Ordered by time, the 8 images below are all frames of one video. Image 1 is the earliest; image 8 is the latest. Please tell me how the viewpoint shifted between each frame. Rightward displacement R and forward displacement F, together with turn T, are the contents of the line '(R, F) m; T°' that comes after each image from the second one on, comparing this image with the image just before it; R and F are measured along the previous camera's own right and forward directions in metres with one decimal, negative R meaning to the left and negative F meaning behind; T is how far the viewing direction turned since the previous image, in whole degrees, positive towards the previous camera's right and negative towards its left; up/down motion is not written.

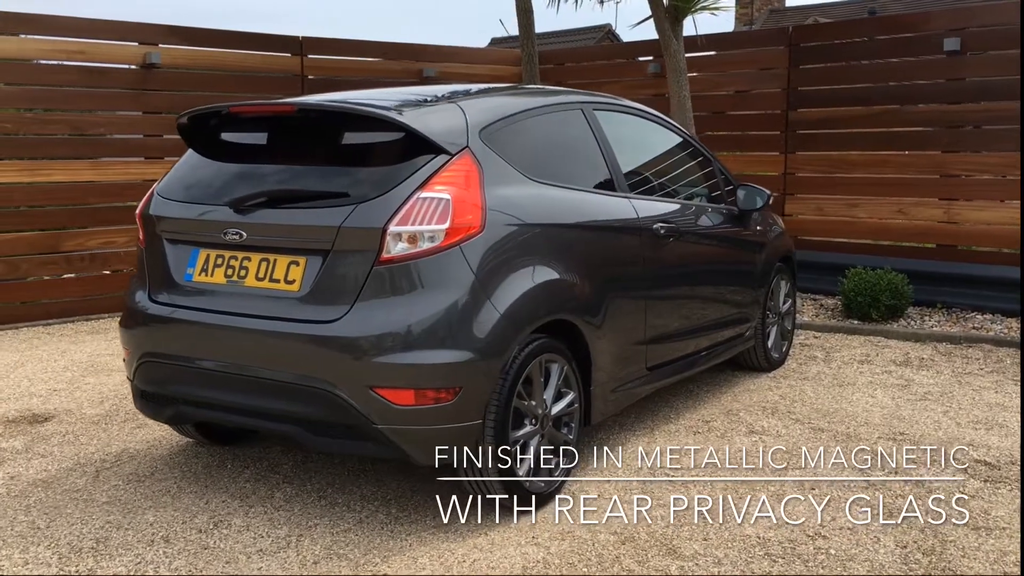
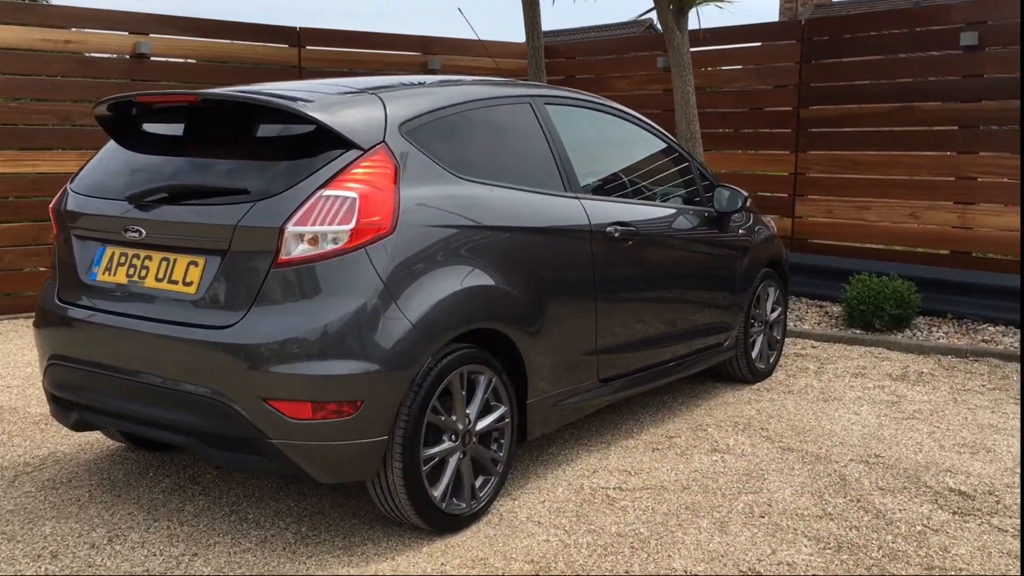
(+0.4, +0.2) m; -3°
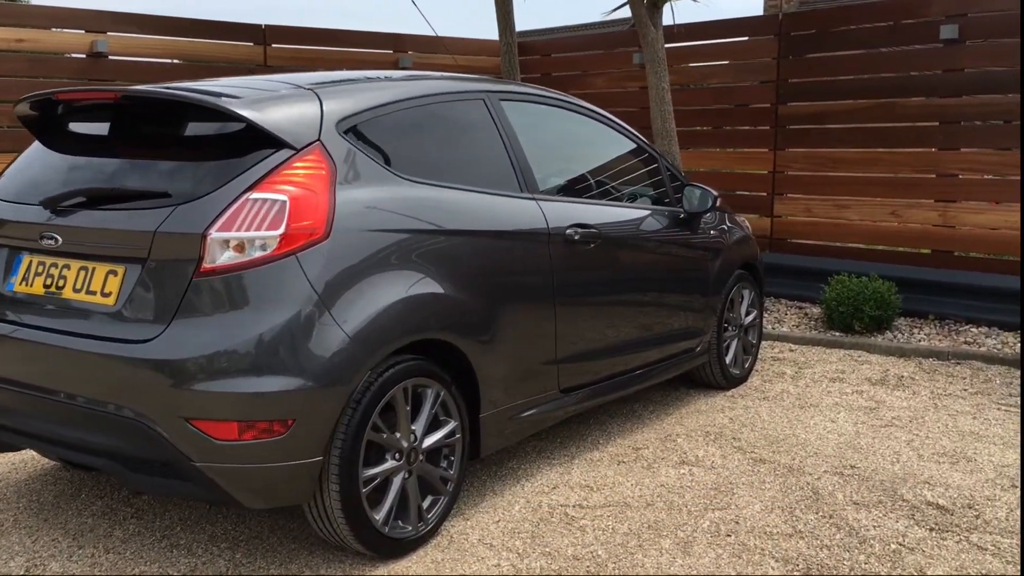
(+0.1, +0.2) m; +1°
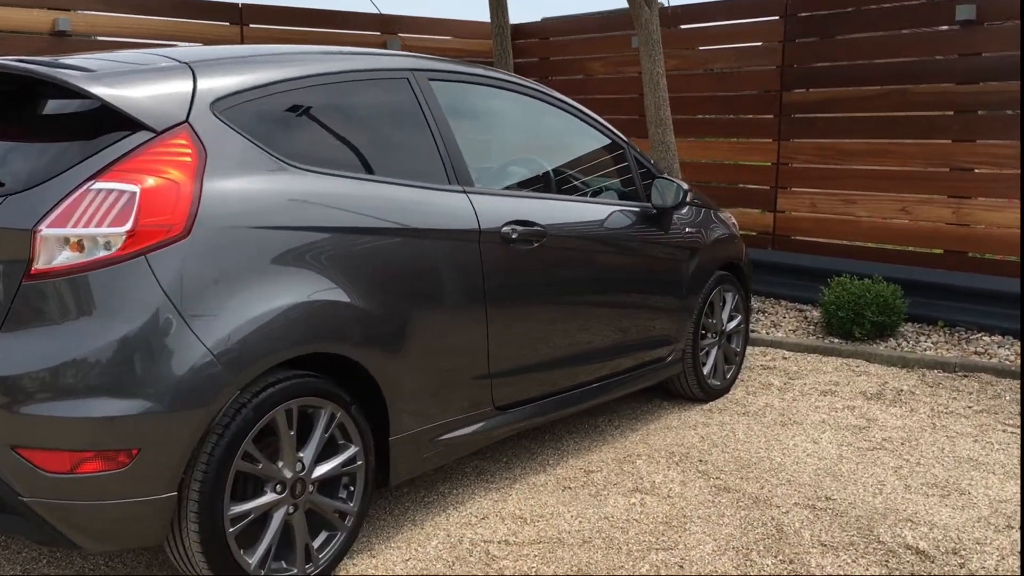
(+0.3, +0.4) m; -2°
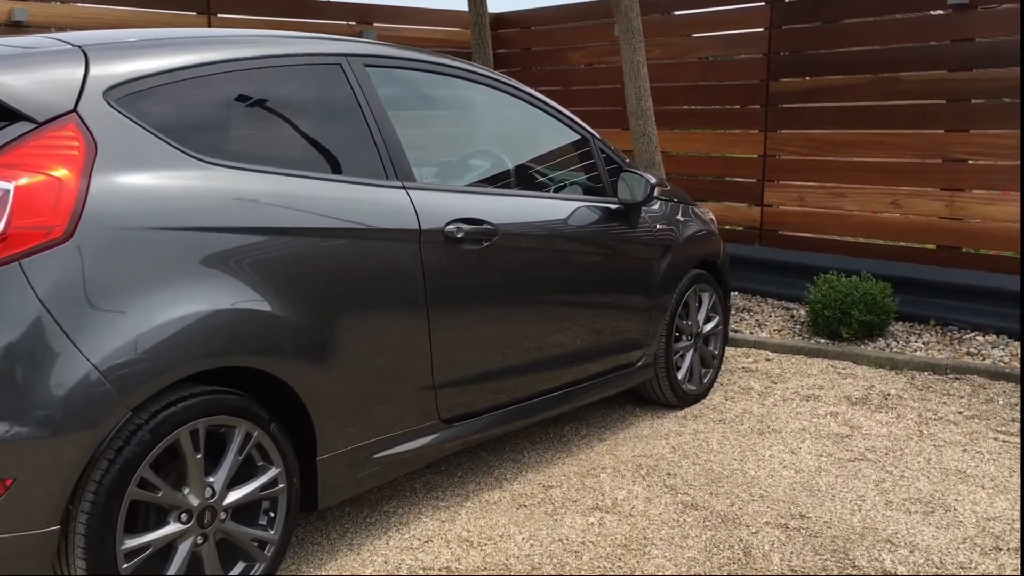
(+0.2, +0.2) m; 0°
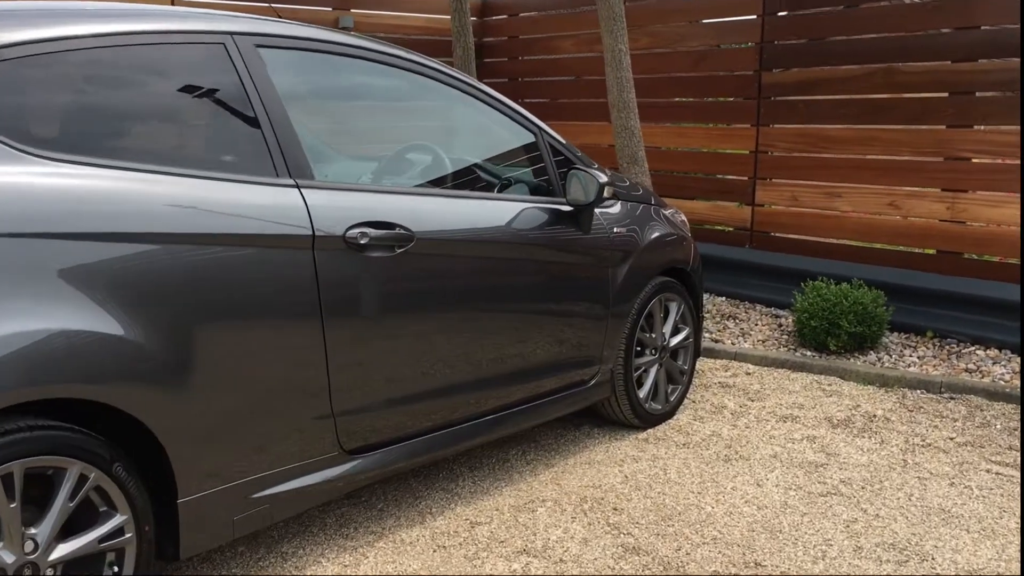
(+0.3, +0.4) m; -1°
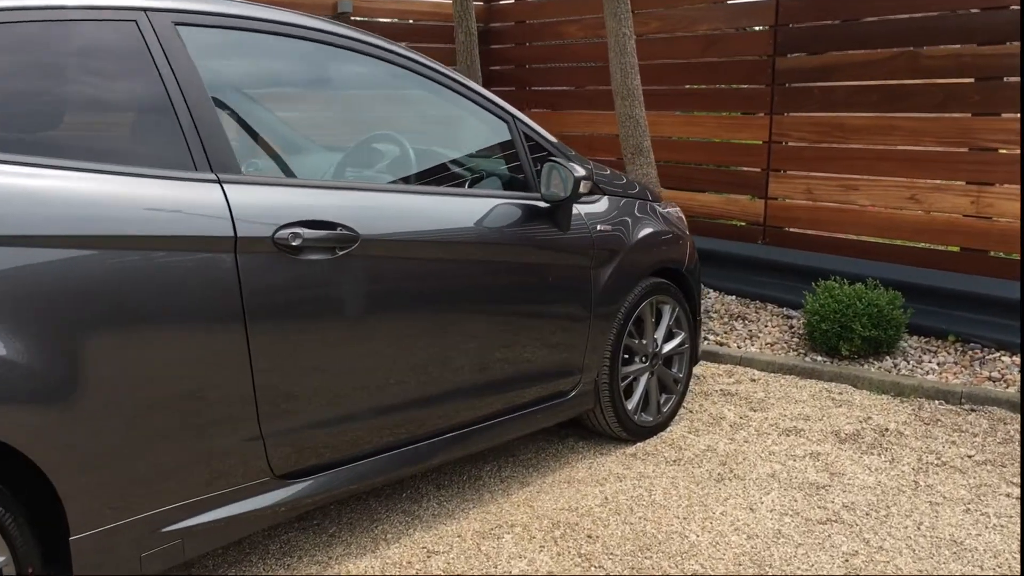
(+0.2, +0.3) m; -2°
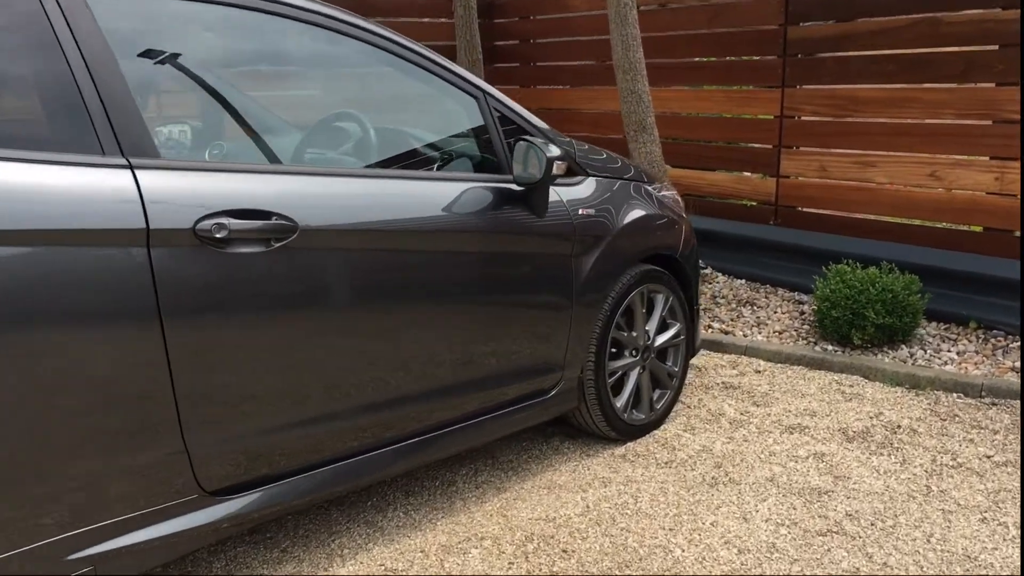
(+0.2, +0.2) m; -2°
